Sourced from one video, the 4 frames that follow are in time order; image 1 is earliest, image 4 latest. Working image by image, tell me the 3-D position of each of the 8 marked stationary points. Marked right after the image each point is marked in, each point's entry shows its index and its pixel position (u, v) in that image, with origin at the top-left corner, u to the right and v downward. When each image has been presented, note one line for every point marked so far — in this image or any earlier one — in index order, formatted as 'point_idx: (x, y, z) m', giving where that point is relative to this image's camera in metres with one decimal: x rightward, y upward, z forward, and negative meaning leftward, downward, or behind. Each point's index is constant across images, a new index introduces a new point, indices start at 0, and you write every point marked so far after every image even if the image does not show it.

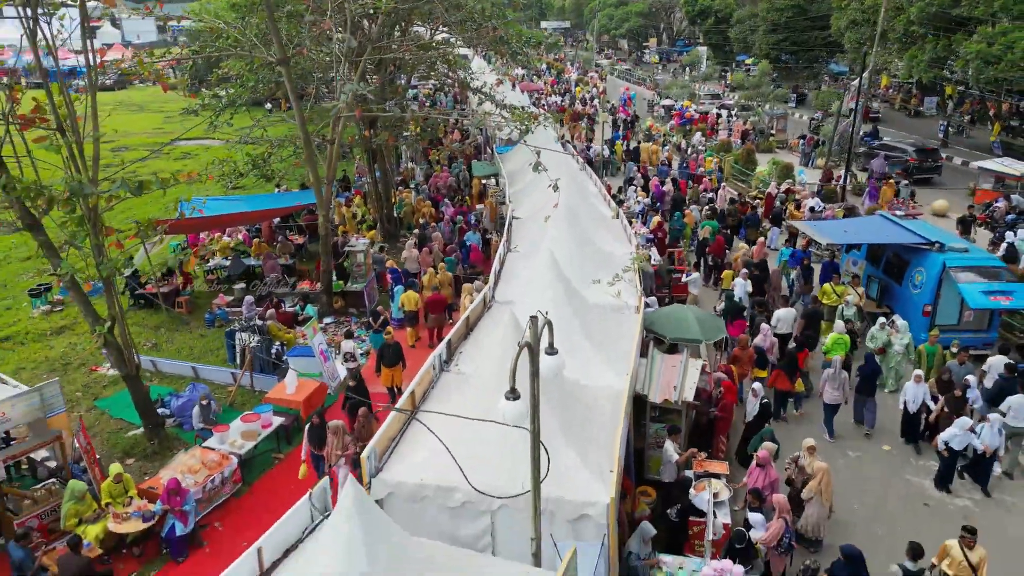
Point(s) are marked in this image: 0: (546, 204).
0: (+0.7, +1.7, +14.1) m
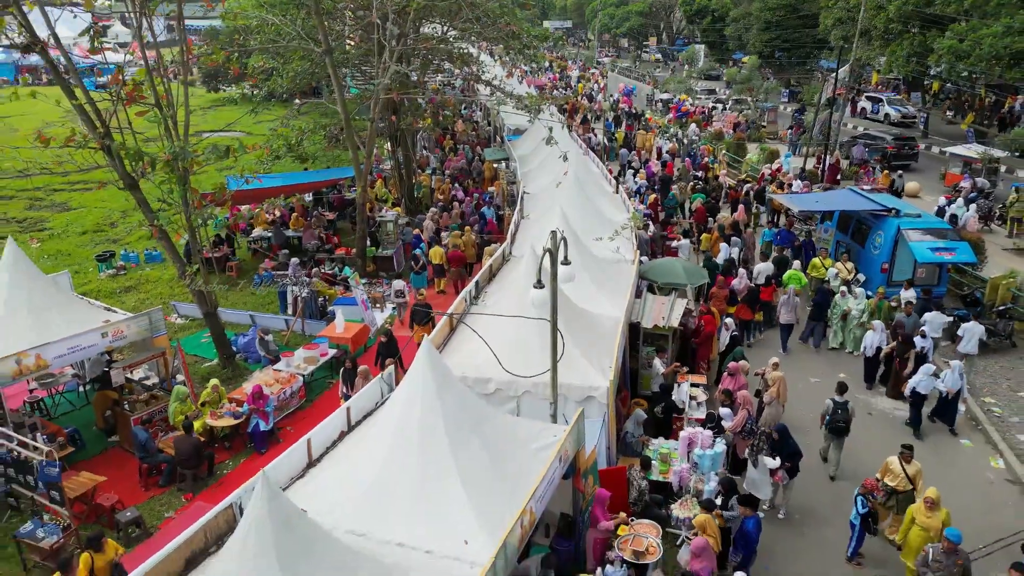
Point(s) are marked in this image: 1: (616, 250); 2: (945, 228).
0: (+1.0, +2.5, +16.1) m
1: (+1.9, +0.7, +13.0) m
2: (+8.8, +1.2, +14.2) m
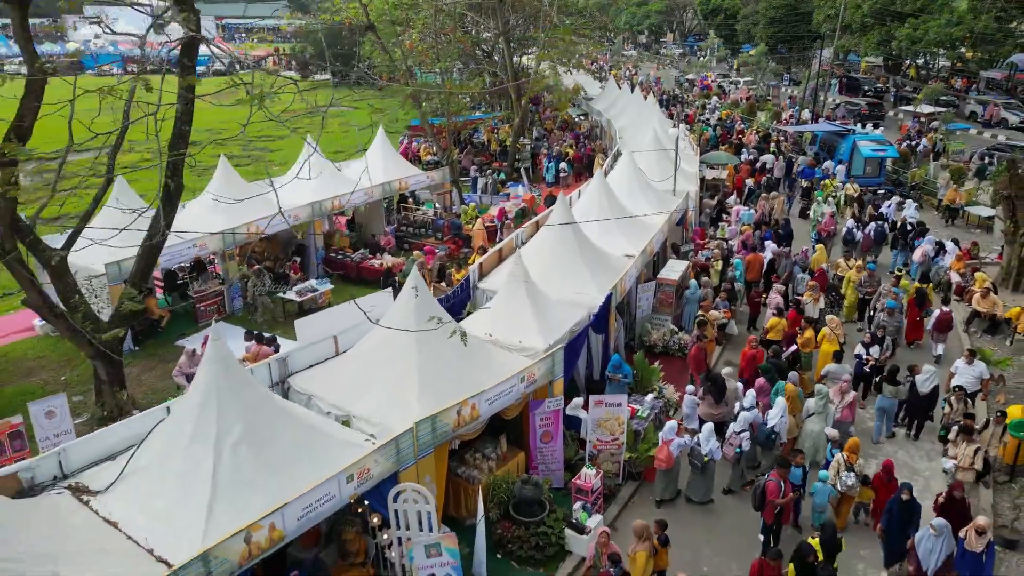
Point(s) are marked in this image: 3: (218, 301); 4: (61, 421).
0: (+4.5, +6.2, +25.3) m
1: (+5.4, +4.4, +22.2) m
2: (+12.3, +4.9, +23.3) m
3: (-6.1, -0.3, +14.6) m
4: (-5.9, -1.7, +9.2) m
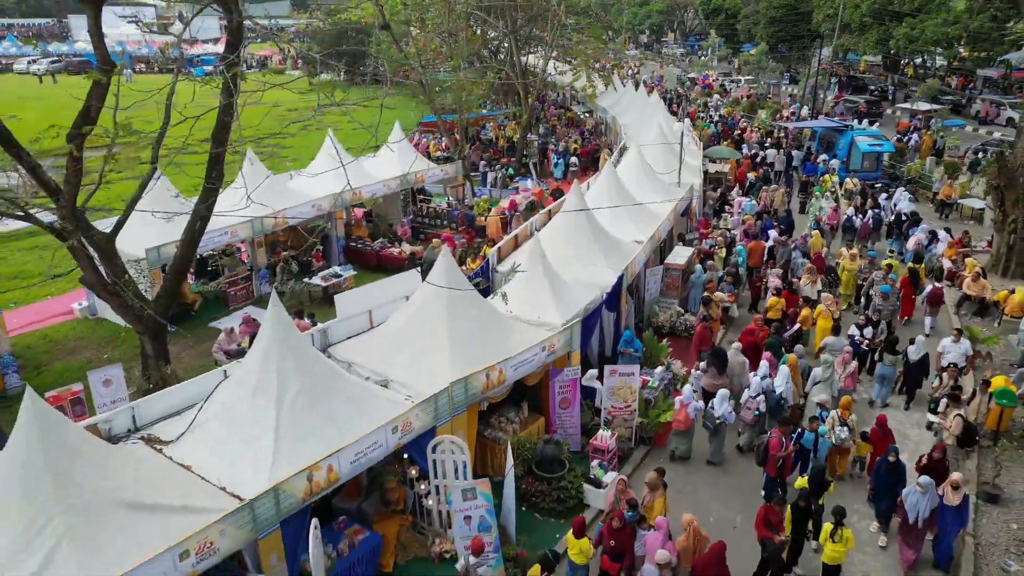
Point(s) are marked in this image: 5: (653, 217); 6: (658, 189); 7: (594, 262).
0: (+4.8, +6.5, +26.1) m
1: (+5.8, +4.7, +23.0) m
2: (+12.6, +5.2, +24.1) m
3: (-5.8, 0.0, +15.3) m
4: (-5.6, -1.4, +10.0) m
5: (+2.9, +1.5, +14.8) m
6: (+3.4, +2.3, +16.6) m
7: (+1.4, +0.4, +12.4) m
